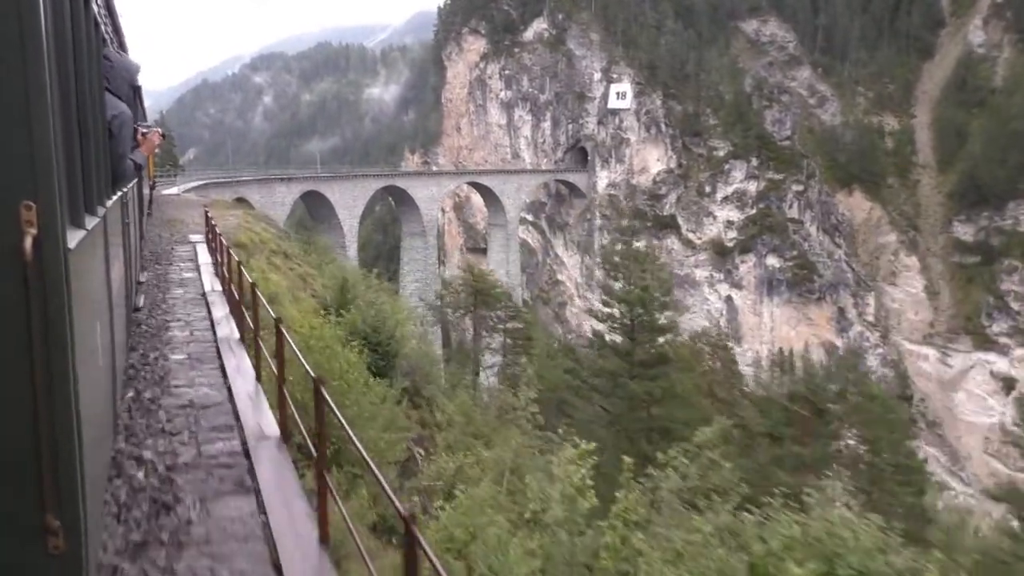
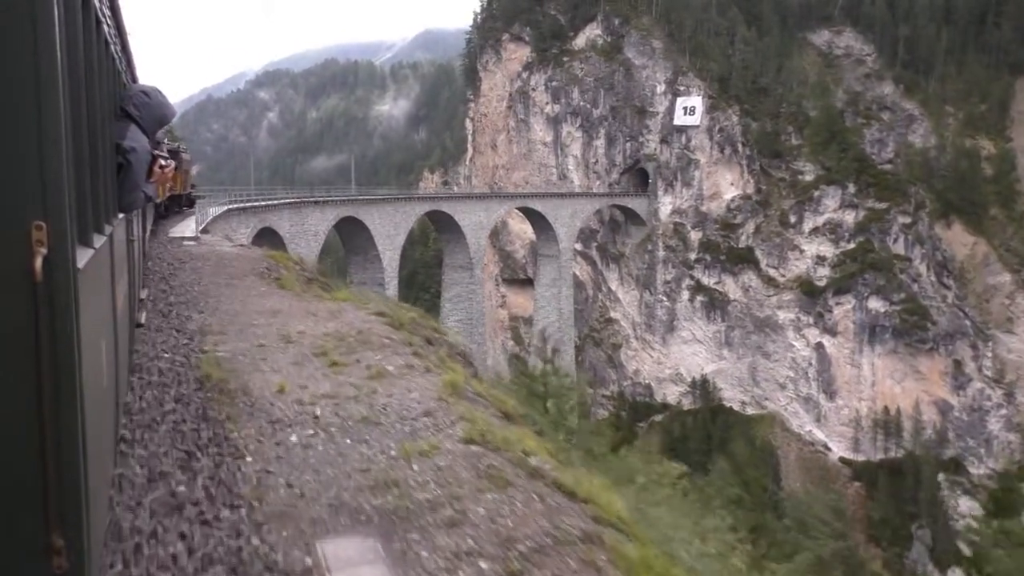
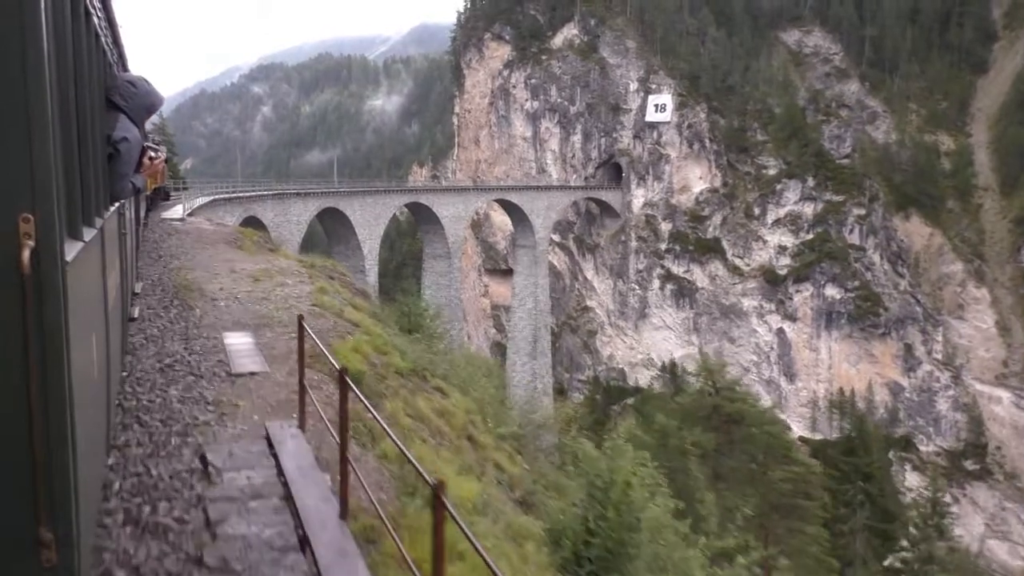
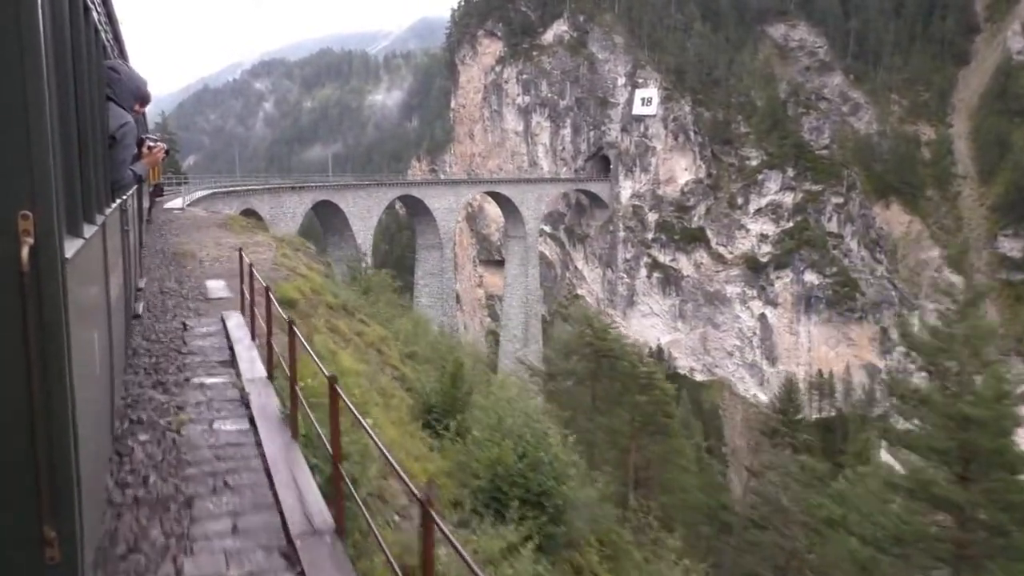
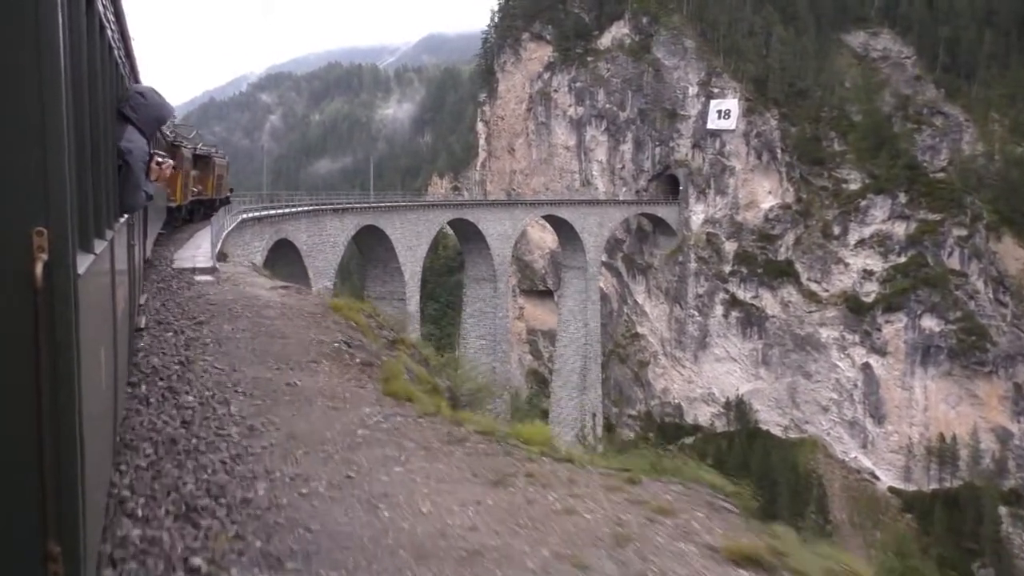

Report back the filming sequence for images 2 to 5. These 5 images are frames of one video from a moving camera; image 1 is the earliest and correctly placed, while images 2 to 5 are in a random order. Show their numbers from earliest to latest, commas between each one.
4, 3, 2, 5
